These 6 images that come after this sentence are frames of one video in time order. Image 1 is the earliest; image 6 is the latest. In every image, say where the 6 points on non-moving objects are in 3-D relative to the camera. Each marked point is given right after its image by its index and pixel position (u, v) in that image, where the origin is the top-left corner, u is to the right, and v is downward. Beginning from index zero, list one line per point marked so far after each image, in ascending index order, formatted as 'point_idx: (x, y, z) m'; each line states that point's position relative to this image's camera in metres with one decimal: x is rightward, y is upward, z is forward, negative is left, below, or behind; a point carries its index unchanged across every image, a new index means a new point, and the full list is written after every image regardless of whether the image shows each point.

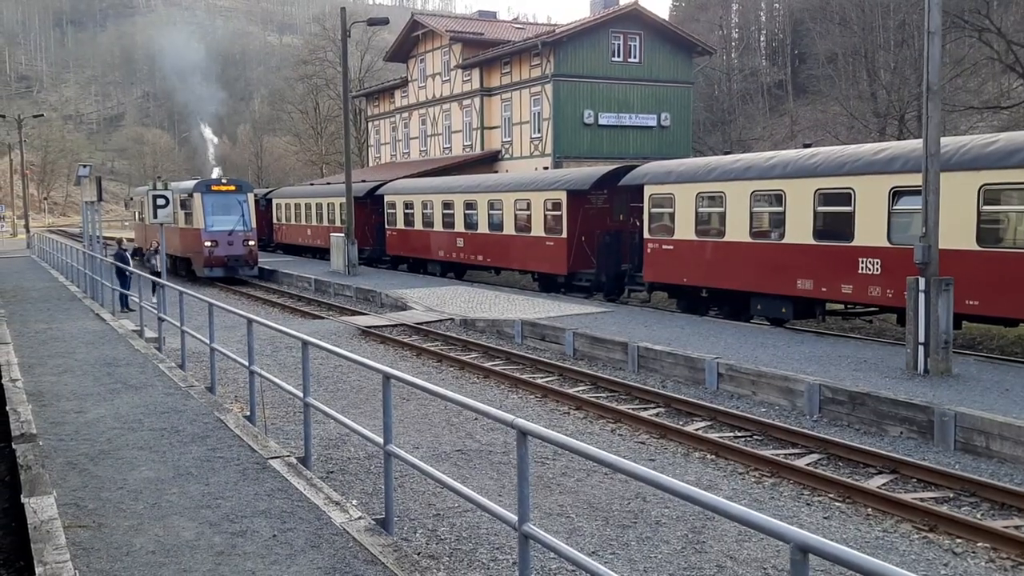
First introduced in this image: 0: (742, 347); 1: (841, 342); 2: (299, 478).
0: (+3.3, -0.8, +13.0) m
1: (+4.6, -0.7, +12.7) m
2: (-1.6, -1.4, +6.7) m
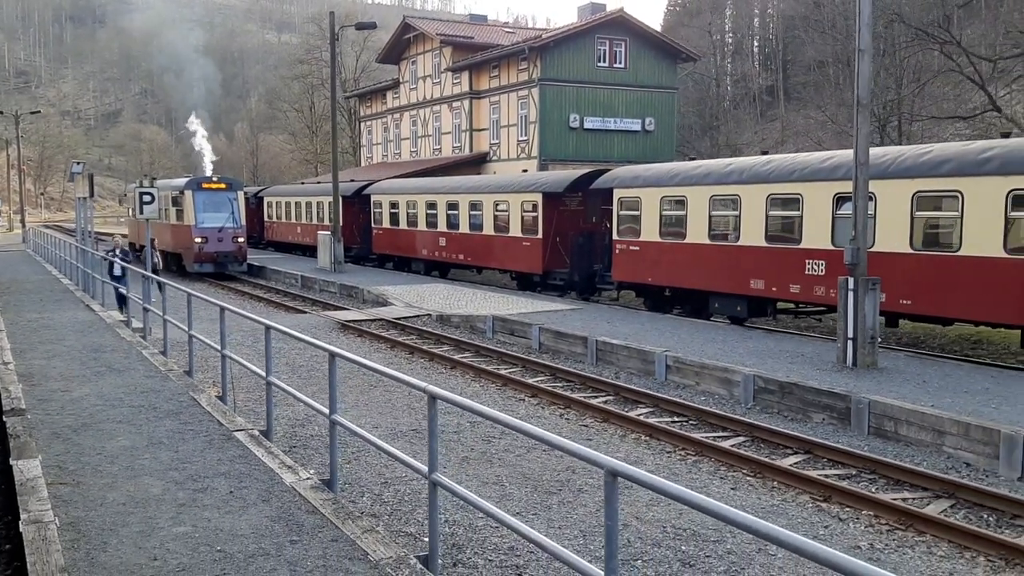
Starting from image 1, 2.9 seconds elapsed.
0: (+2.7, -0.8, +13.8) m
1: (+4.0, -0.7, +13.6) m
2: (-2.1, -1.3, +7.5) m
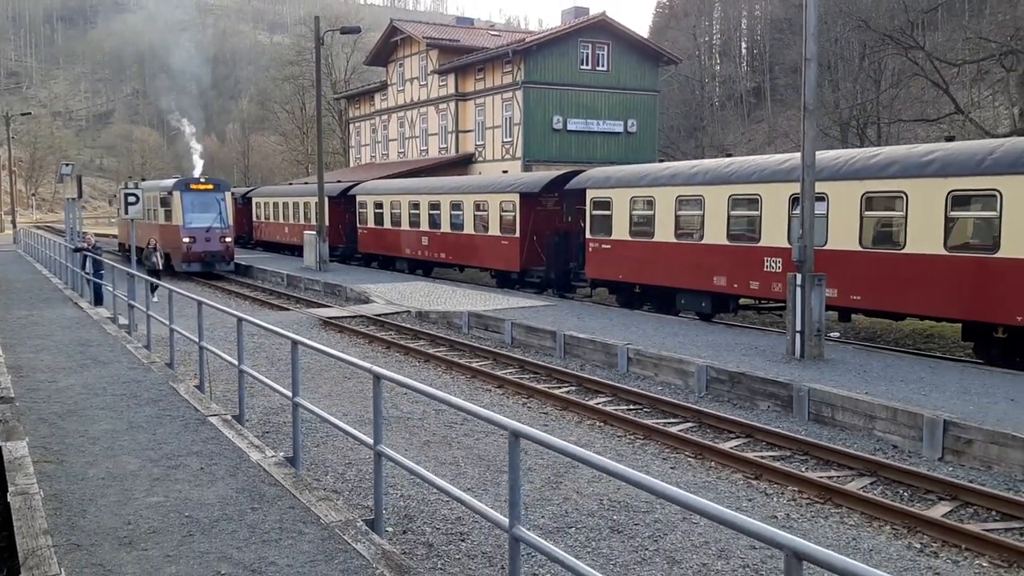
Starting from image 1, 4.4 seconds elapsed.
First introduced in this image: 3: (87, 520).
0: (+2.3, -0.8, +14.4) m
1: (+3.6, -0.7, +14.2) m
2: (-2.5, -1.3, +8.1) m
3: (-2.8, -1.5, +5.9) m
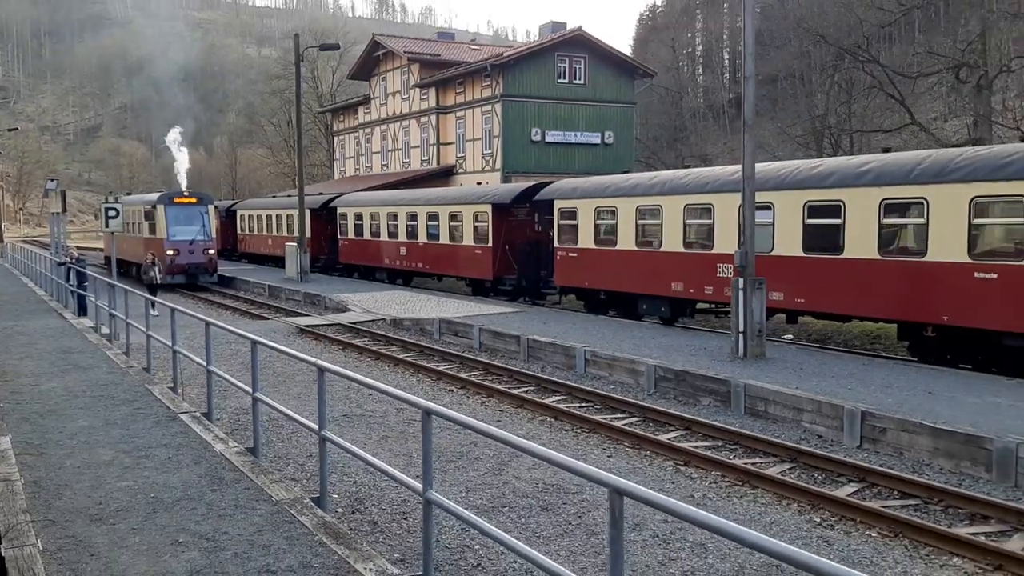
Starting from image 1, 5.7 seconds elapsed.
0: (+1.7, -0.8, +15.1) m
1: (+3.0, -0.8, +14.9) m
2: (-3.0, -1.3, +8.8) m
3: (-3.3, -1.5, +6.6) m
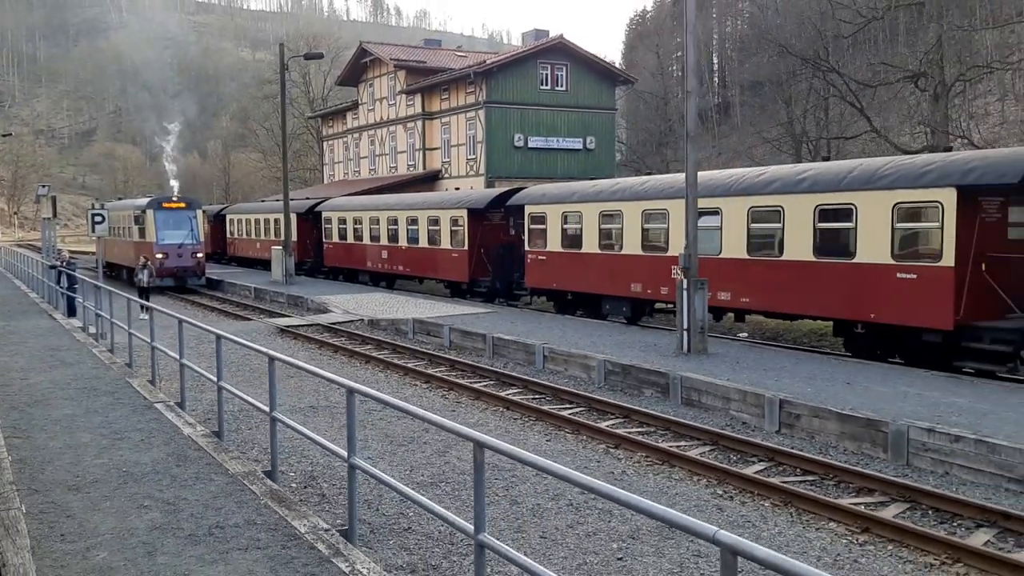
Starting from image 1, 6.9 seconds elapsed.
0: (+1.1, -0.9, +16.0) m
1: (+2.4, -0.8, +15.9) m
2: (-3.6, -1.3, +9.7) m
3: (-3.8, -1.5, +7.4) m
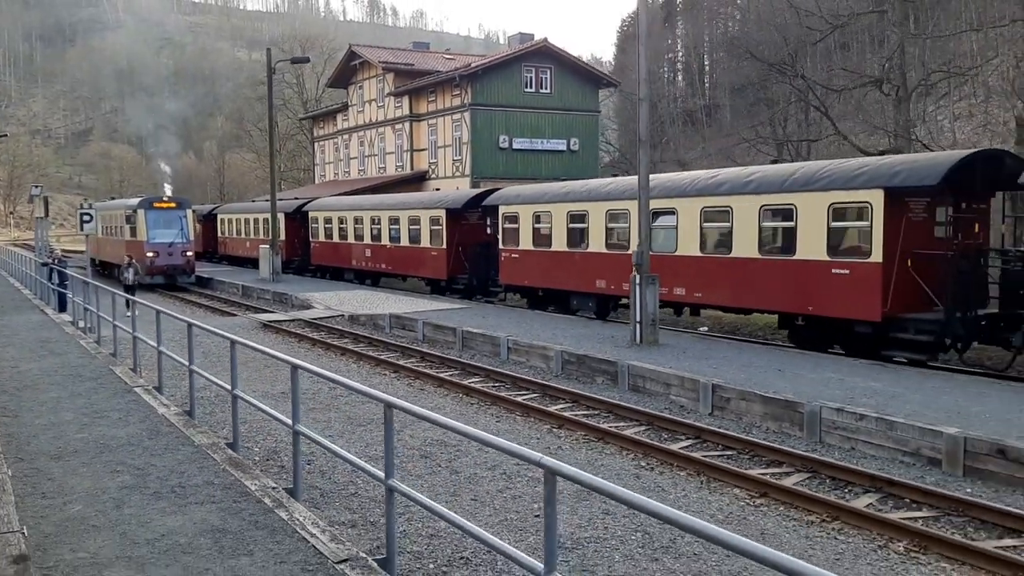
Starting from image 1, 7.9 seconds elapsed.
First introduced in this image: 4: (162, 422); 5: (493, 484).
0: (+0.5, -0.8, +16.9) m
1: (+1.8, -0.7, +16.7) m
2: (-4.2, -1.2, +10.5) m
3: (-4.4, -1.4, +8.3) m
4: (-3.5, -1.3, +9.2) m
5: (-0.2, -1.8, +8.3) m
